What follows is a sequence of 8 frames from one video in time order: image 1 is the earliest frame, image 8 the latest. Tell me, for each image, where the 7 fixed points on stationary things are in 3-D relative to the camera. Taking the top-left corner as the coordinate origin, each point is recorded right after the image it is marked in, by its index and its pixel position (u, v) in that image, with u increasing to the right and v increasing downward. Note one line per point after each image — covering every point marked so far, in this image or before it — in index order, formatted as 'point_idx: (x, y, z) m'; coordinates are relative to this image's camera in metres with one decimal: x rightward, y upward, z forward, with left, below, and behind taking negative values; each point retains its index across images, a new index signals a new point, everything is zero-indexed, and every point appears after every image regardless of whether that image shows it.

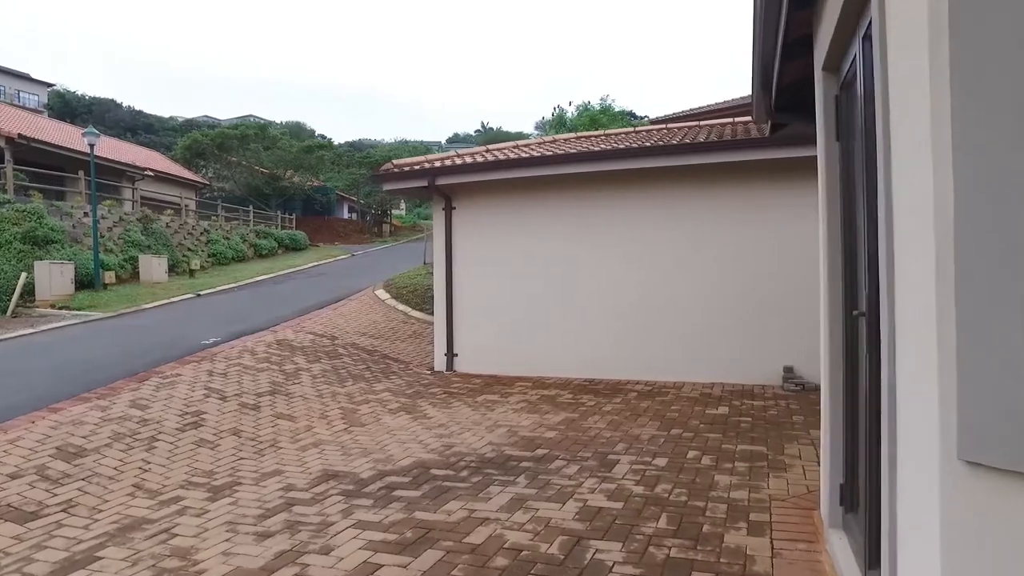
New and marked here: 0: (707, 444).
0: (+1.5, -1.2, +4.9) m
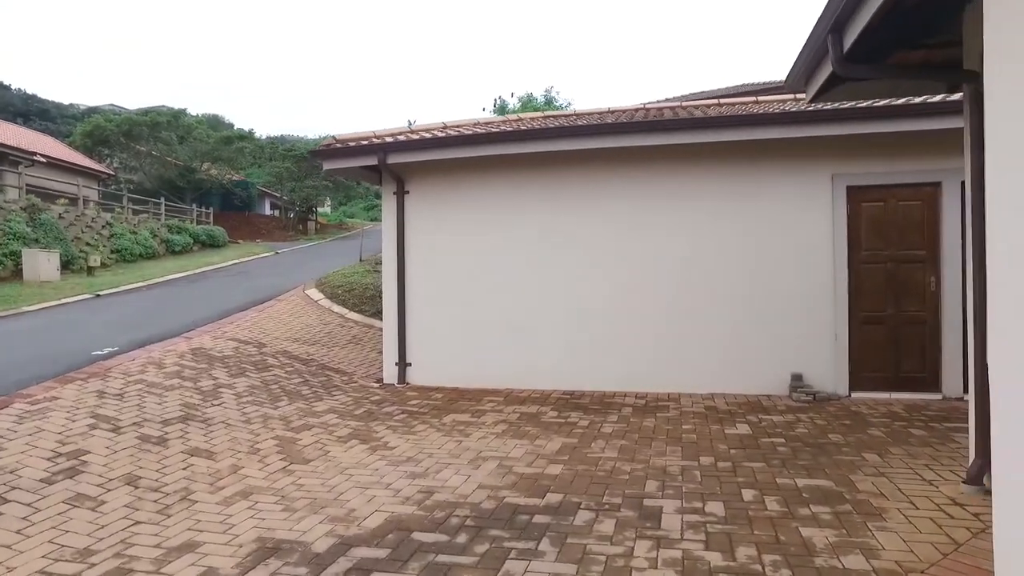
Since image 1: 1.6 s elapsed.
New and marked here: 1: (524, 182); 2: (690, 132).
0: (+1.6, -1.2, +3.9) m
1: (+0.2, +1.2, +7.2) m
2: (+1.8, +1.6, +6.3) m
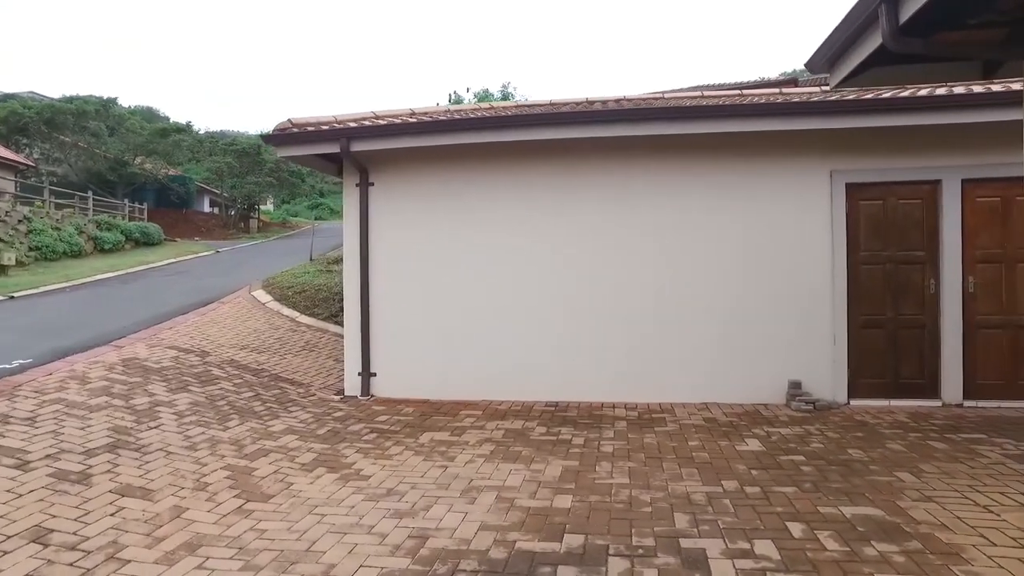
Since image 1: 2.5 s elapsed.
0: (+1.6, -1.2, +3.4) m
1: (-0.1, +1.2, +6.6) m
2: (+1.7, +1.6, +5.8) m
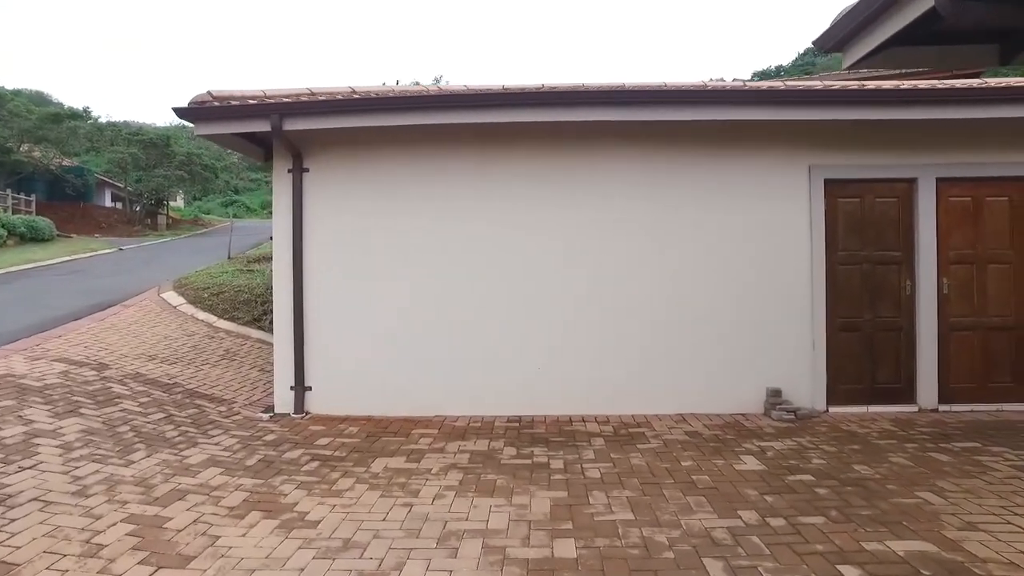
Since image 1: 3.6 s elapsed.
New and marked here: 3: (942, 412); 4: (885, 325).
0: (+1.6, -1.2, +2.9) m
1: (-0.5, +1.2, +5.9) m
2: (+1.4, +1.5, +5.4) m
3: (+4.1, -1.2, +5.9) m
4: (+3.5, -0.3, +5.9) m
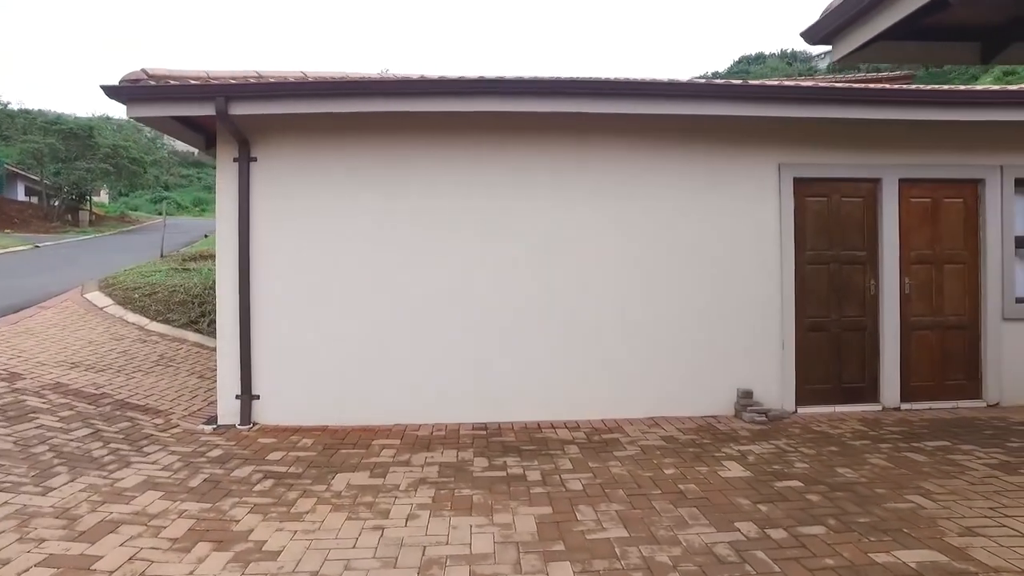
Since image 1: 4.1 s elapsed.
0: (+1.5, -1.2, +2.8) m
1: (-0.8, +1.2, +5.5) m
2: (+1.1, +1.5, +5.2) m
3: (+3.7, -1.2, +6.0) m
4: (+3.2, -0.3, +5.9) m
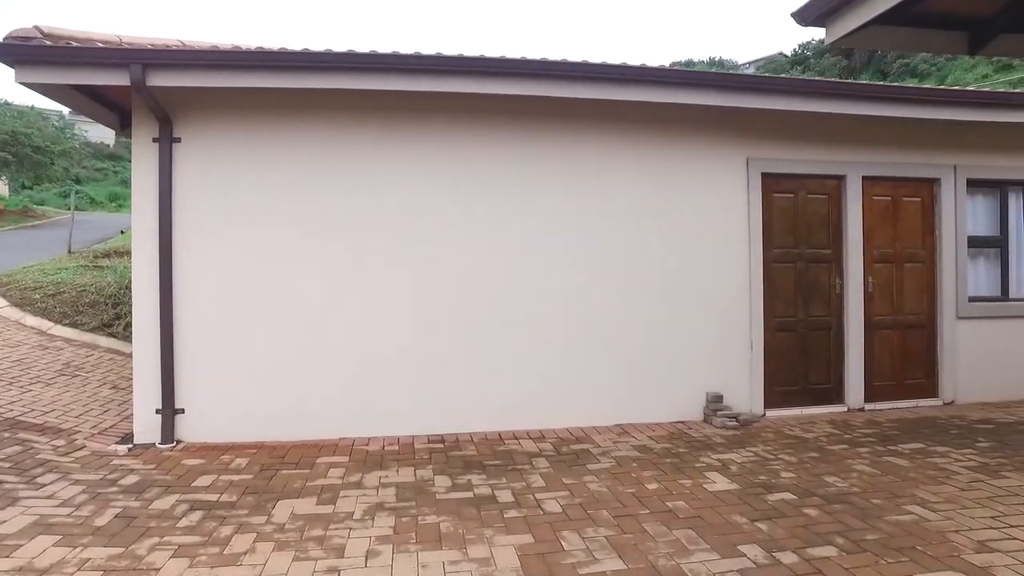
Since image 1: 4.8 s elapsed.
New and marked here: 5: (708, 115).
0: (+1.5, -1.2, +2.5) m
1: (-1.1, +1.2, +5.0) m
2: (+0.8, +1.6, +4.8) m
3: (+3.3, -1.2, +5.9) m
4: (+2.8, -0.3, +5.8) m
5: (+1.7, +1.5, +5.5) m
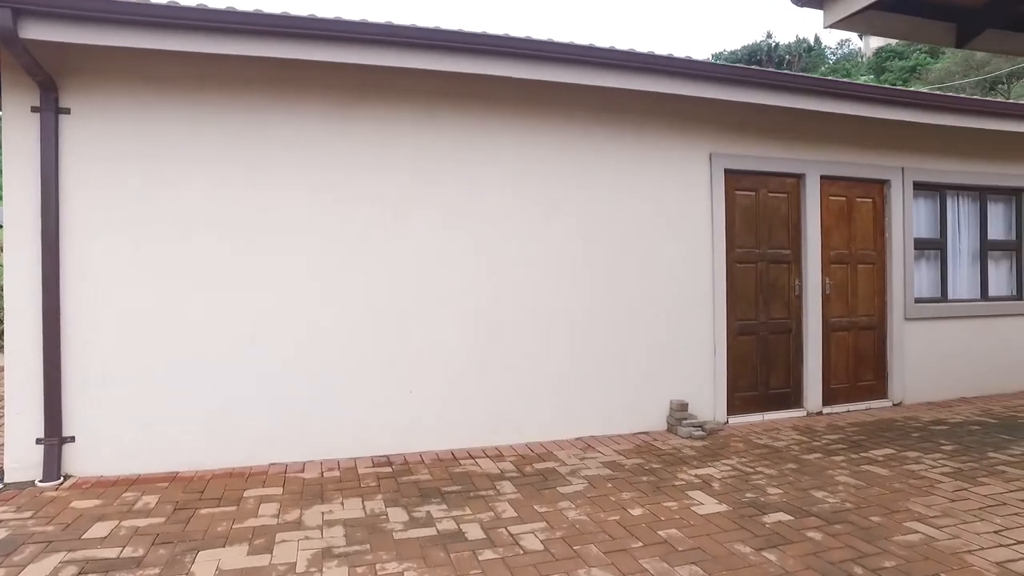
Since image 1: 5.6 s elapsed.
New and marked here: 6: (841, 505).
0: (+1.5, -1.2, +2.2) m
1: (-1.4, +1.2, +4.4) m
2: (+0.5, +1.5, +4.4) m
3: (+2.9, -1.2, +5.8) m
4: (+2.4, -0.3, +5.6) m
5: (+1.3, +1.5, +5.2) m
6: (+1.8, -1.2, +3.5) m
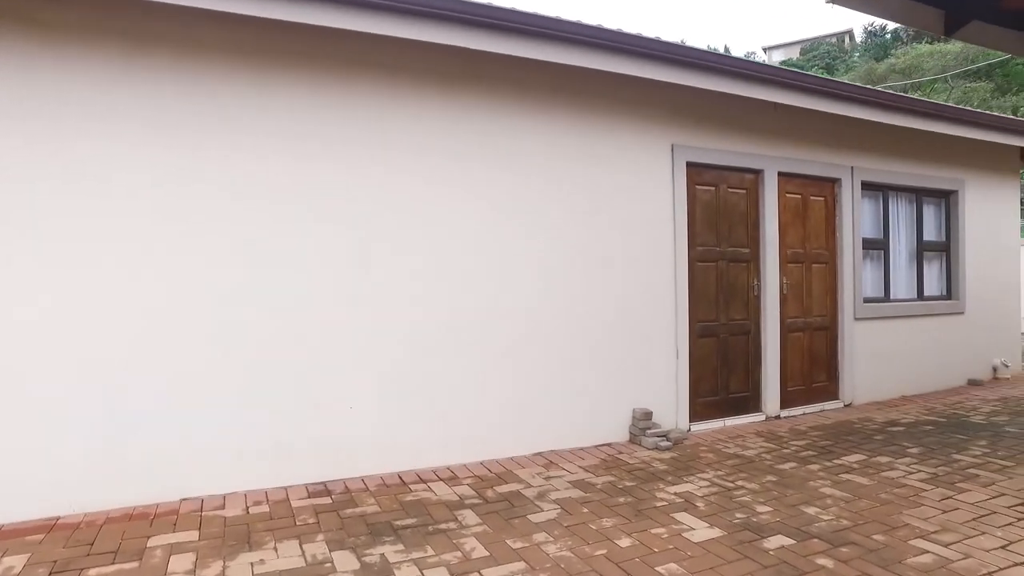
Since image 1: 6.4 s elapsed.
0: (+1.5, -1.2, +1.9) m
1: (-1.6, +1.2, +3.7) m
2: (+0.2, +1.5, +4.0) m
3: (+2.4, -1.2, +5.6) m
4: (+1.9, -0.3, +5.4) m
5: (+1.0, +1.5, +4.9) m
6: (+1.7, -1.2, +3.2) m
